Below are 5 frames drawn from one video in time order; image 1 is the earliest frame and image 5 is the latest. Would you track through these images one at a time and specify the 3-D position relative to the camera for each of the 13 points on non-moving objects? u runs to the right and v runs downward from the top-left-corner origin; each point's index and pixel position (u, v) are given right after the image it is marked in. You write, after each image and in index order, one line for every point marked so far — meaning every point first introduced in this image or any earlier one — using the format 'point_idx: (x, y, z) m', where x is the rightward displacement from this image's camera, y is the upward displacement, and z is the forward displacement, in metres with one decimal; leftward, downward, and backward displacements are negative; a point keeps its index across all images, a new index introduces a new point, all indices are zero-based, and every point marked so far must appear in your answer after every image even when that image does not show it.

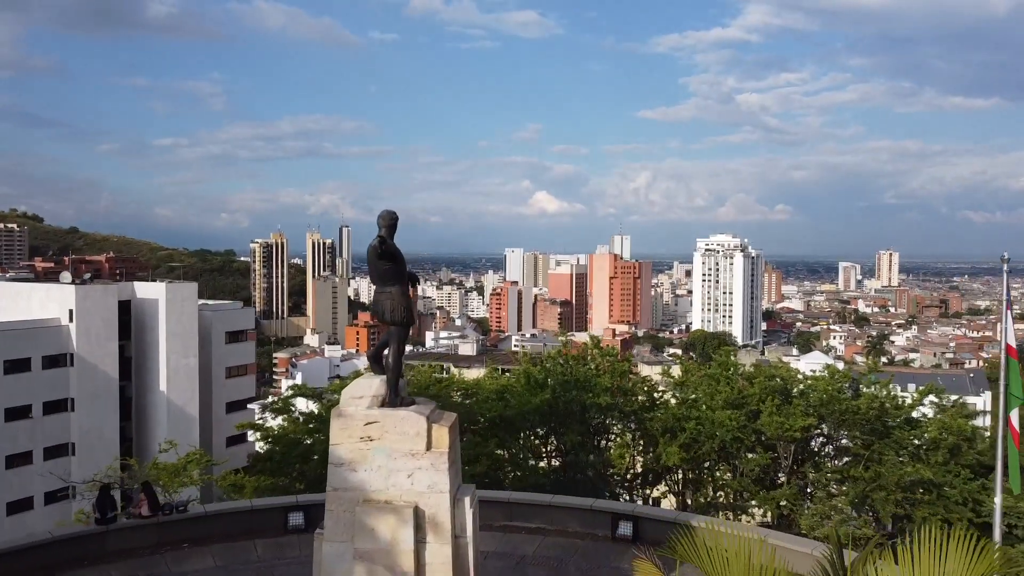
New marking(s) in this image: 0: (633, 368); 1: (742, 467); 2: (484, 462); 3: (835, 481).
0: (+1.6, -1.1, +9.9) m
1: (+2.8, -2.2, +9.0) m
2: (-0.3, -1.8, +7.6) m
3: (+4.1, -2.5, +9.4) m
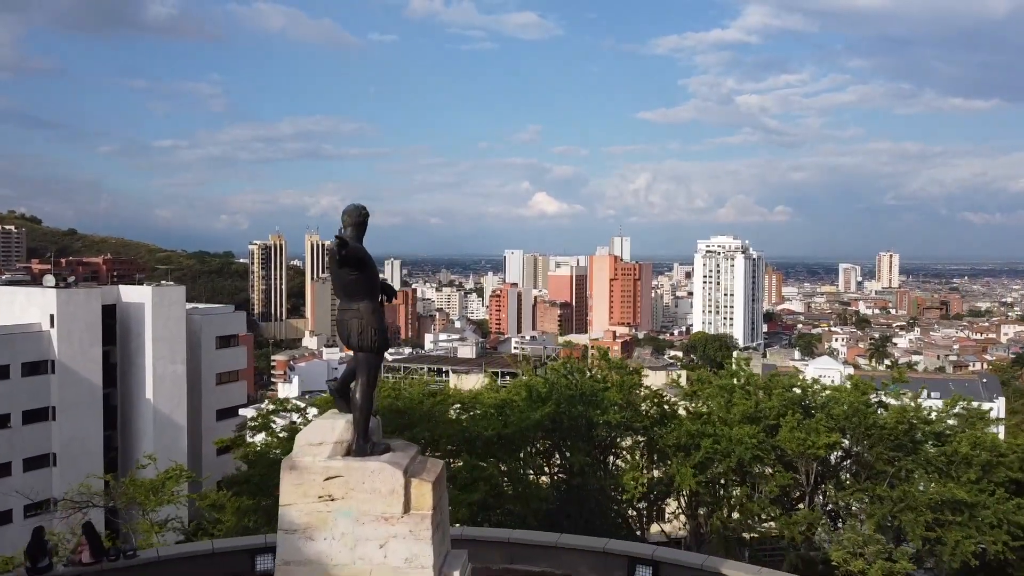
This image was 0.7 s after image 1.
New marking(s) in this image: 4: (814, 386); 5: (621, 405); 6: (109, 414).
0: (+1.6, -1.2, +9.2) m
1: (+2.8, -2.2, +8.3) m
2: (-0.3, -1.8, +6.9) m
3: (+4.1, -2.5, +8.8) m
4: (+4.0, -1.3, +9.9) m
5: (+1.2, -1.3, +8.3) m
6: (-9.3, -2.9, +17.2) m
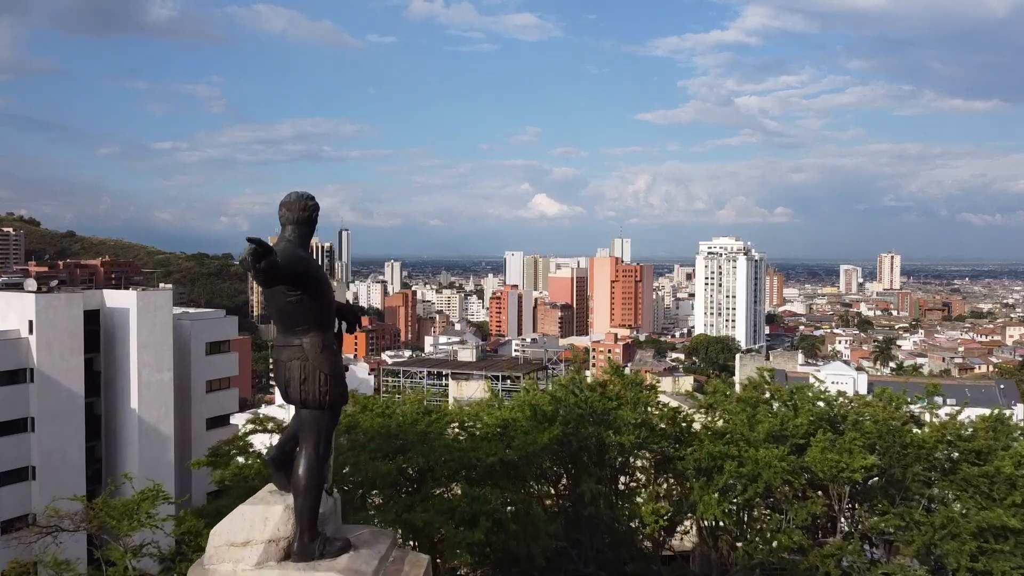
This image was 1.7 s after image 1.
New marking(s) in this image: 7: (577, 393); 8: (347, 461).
0: (+1.6, -1.2, +8.5) m
1: (+2.8, -2.3, +7.6) m
2: (-0.2, -1.9, +6.1) m
3: (+4.1, -2.6, +8.0) m
4: (+4.0, -1.4, +9.2) m
5: (+1.3, -1.4, +7.6) m
6: (-9.2, -3.0, +16.4) m
7: (+0.7, -1.2, +8.3) m
8: (-1.5, -1.6, +6.6) m
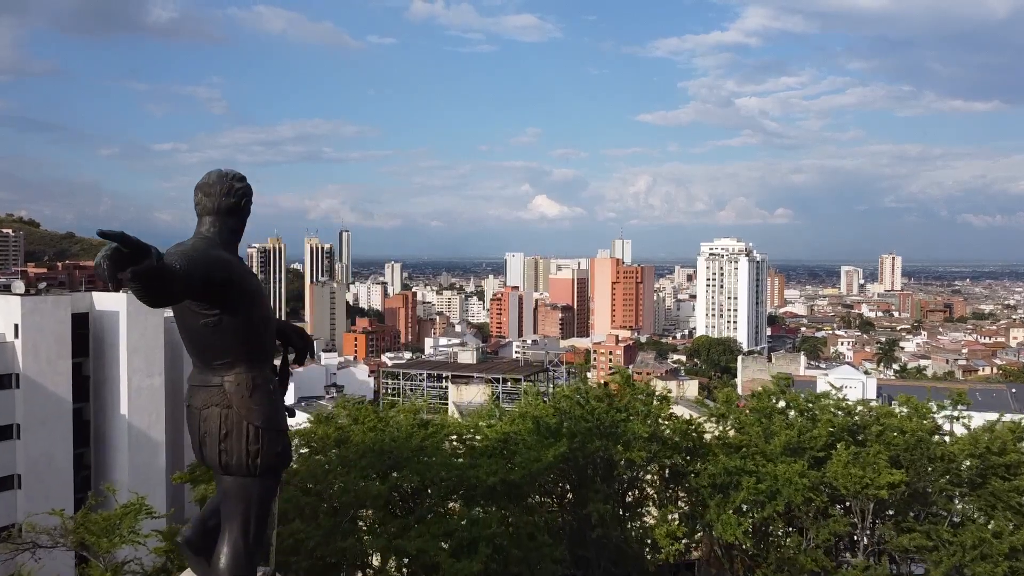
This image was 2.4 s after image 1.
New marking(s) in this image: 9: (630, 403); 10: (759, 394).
0: (+1.7, -1.3, +8.0) m
1: (+2.9, -2.3, +7.1) m
2: (-0.2, -1.9, +5.7) m
3: (+4.1, -2.6, +7.5) m
4: (+4.0, -1.4, +8.7) m
5: (+1.3, -1.4, +7.1) m
6: (-9.2, -3.1, +15.9) m
7: (+0.8, -1.2, +7.9) m
8: (-1.5, -1.6, +6.1) m
9: (+1.3, -1.2, +8.0) m
10: (+3.0, -1.3, +9.1) m
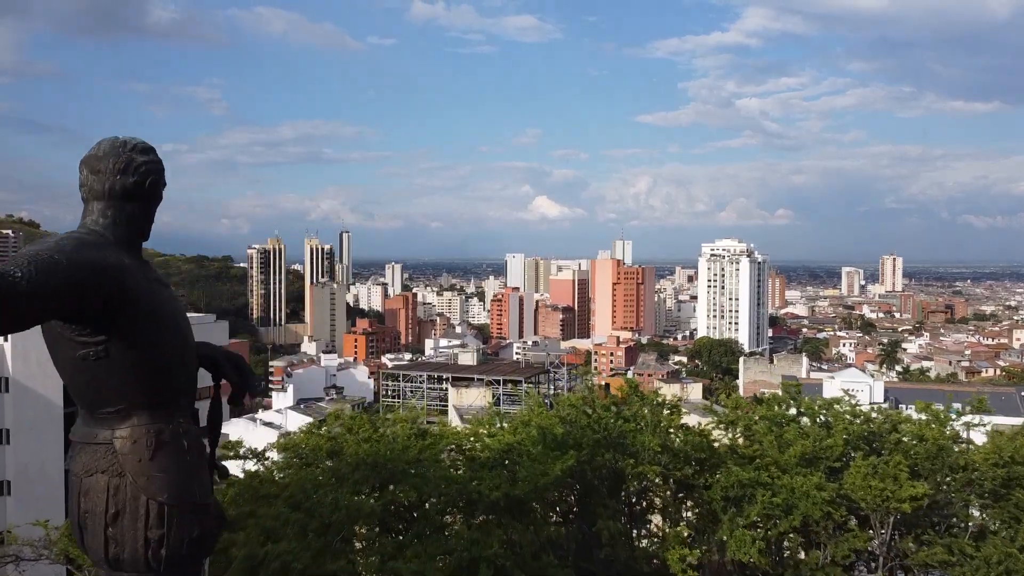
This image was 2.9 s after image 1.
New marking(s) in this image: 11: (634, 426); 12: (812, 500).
0: (+1.7, -1.3, +7.6) m
1: (+2.9, -2.3, +6.7) m
2: (-0.2, -2.0, +5.3) m
3: (+4.2, -2.6, +7.2) m
4: (+4.1, -1.4, +8.3) m
5: (+1.3, -1.4, +6.8) m
6: (-9.2, -3.1, +15.6) m
7: (+0.8, -1.2, +7.5) m
8: (-1.5, -1.6, +5.8) m
9: (+1.3, -1.3, +7.7) m
10: (+3.0, -1.3, +8.7) m
11: (+1.1, -1.3, +7.2) m
12: (+2.6, -1.8, +6.4) m
